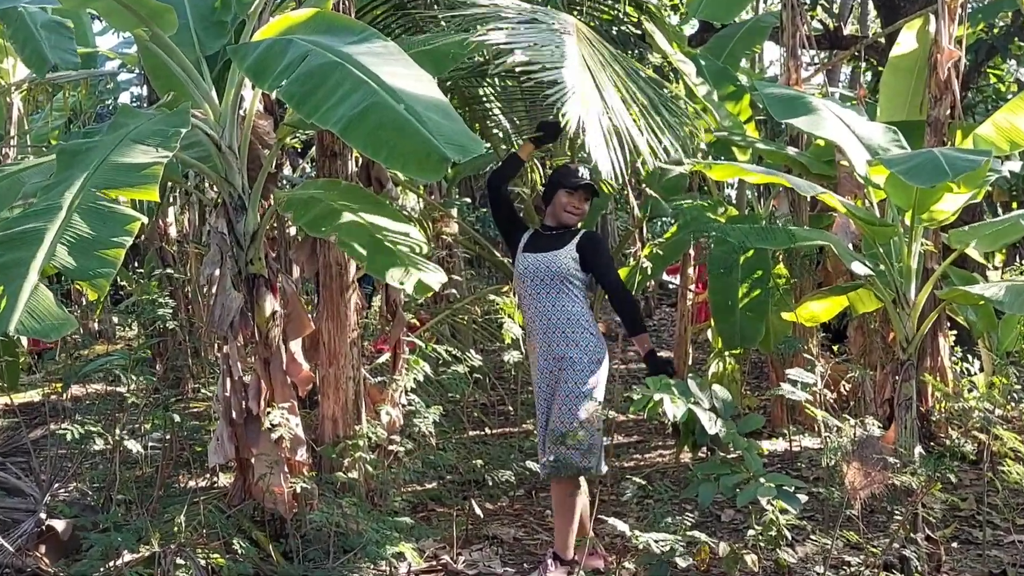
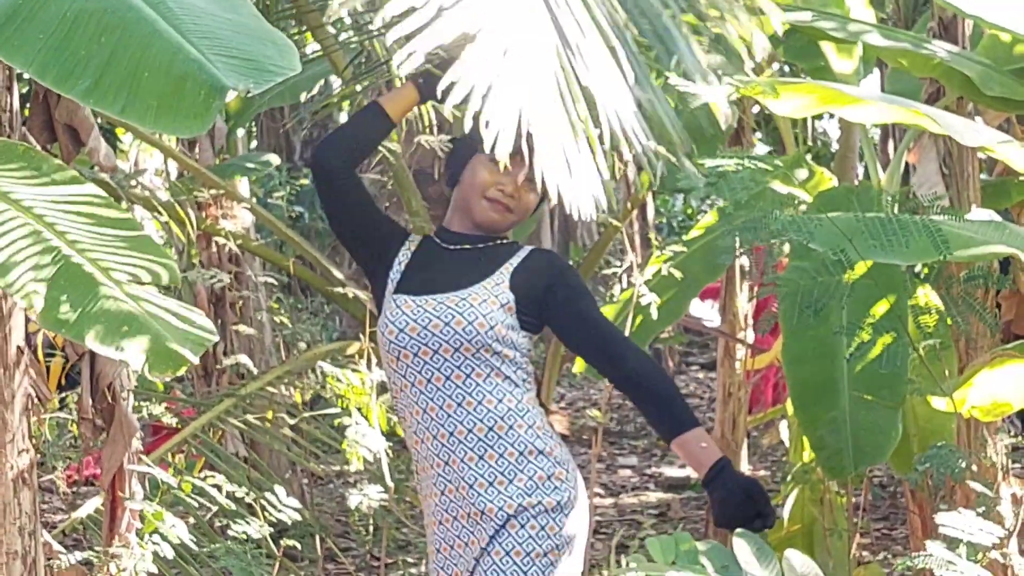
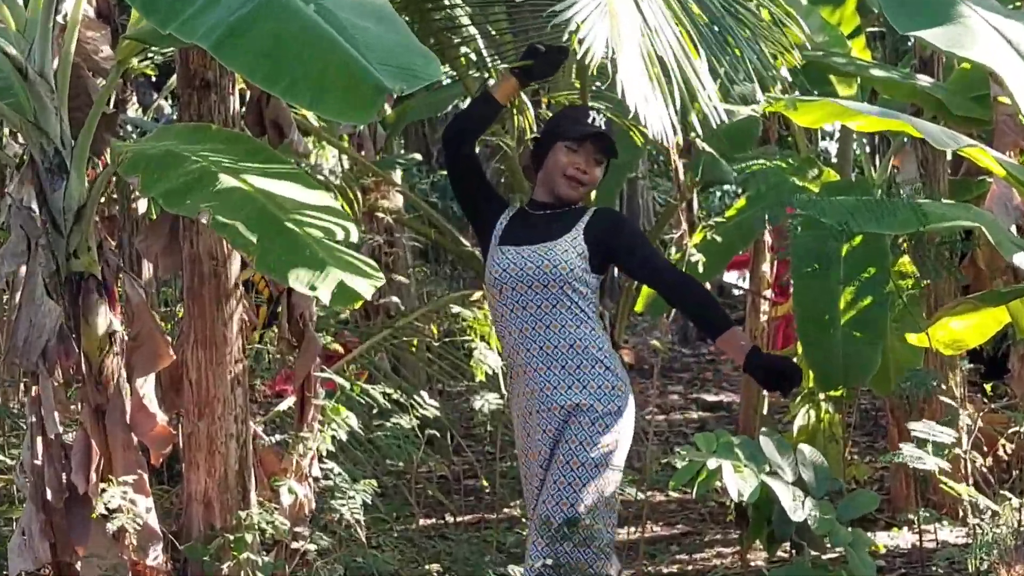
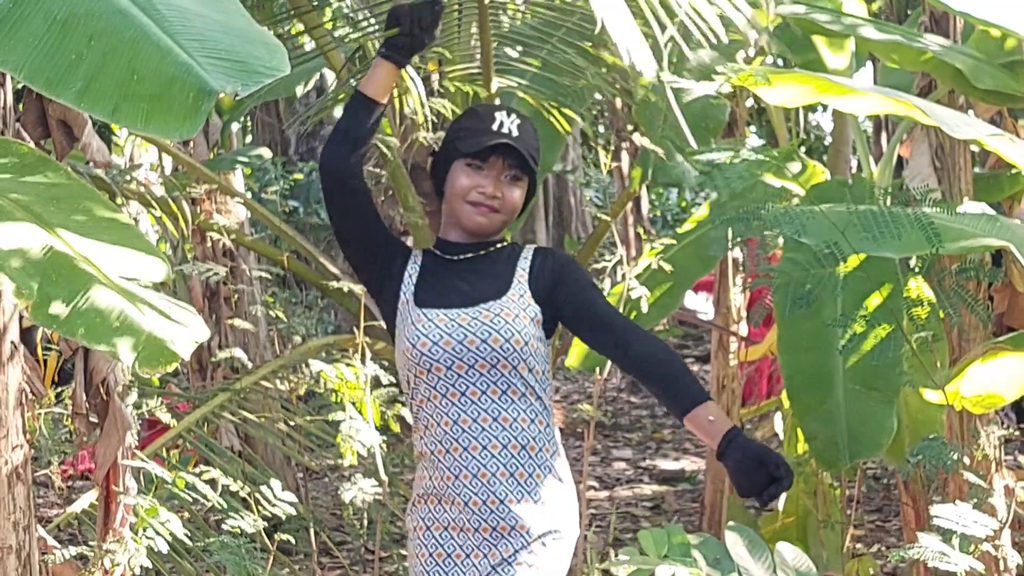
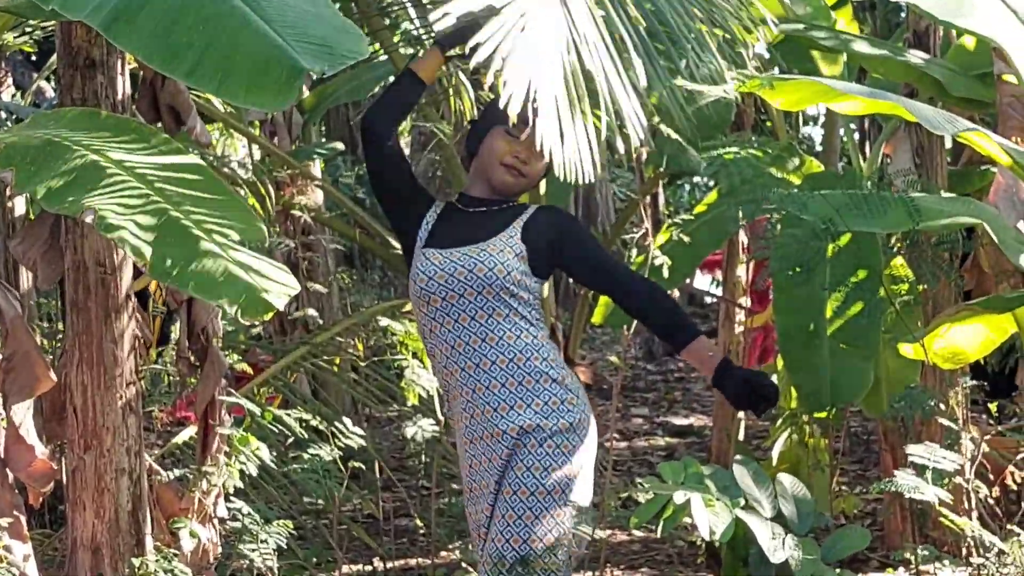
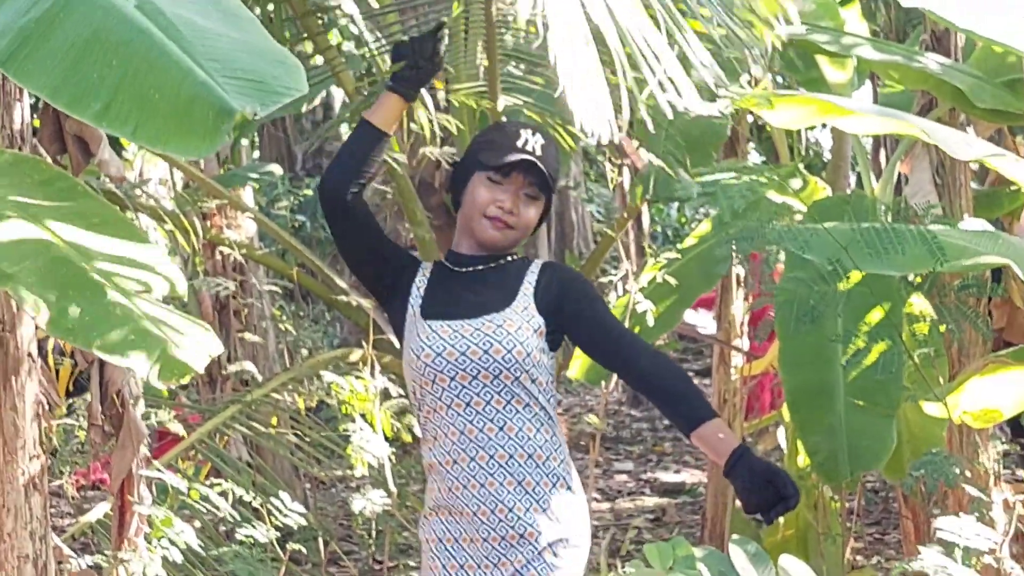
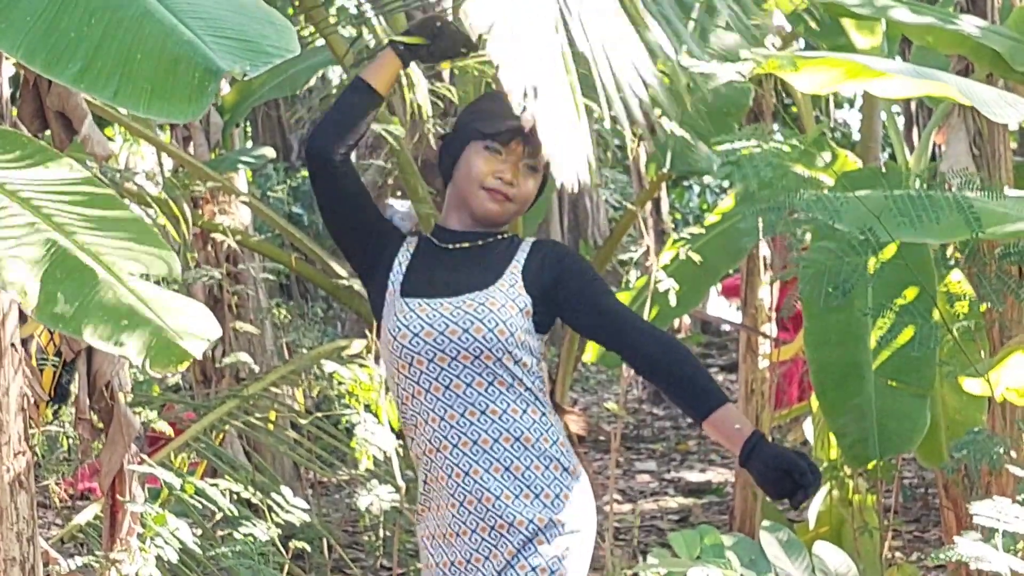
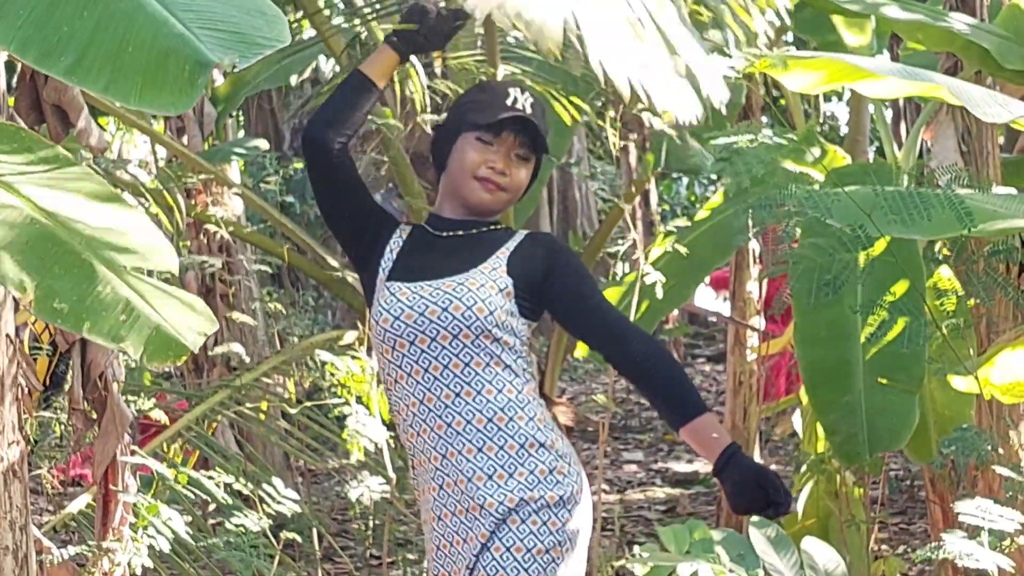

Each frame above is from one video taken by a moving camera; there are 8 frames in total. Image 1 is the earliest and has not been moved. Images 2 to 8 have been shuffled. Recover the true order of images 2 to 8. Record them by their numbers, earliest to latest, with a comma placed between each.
3, 5, 7, 8, 6, 2, 4
